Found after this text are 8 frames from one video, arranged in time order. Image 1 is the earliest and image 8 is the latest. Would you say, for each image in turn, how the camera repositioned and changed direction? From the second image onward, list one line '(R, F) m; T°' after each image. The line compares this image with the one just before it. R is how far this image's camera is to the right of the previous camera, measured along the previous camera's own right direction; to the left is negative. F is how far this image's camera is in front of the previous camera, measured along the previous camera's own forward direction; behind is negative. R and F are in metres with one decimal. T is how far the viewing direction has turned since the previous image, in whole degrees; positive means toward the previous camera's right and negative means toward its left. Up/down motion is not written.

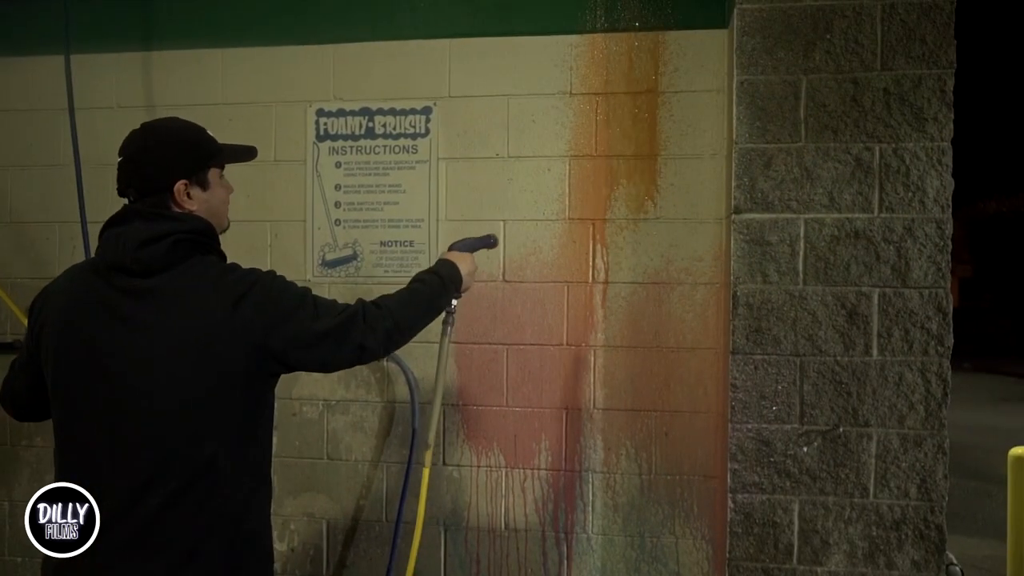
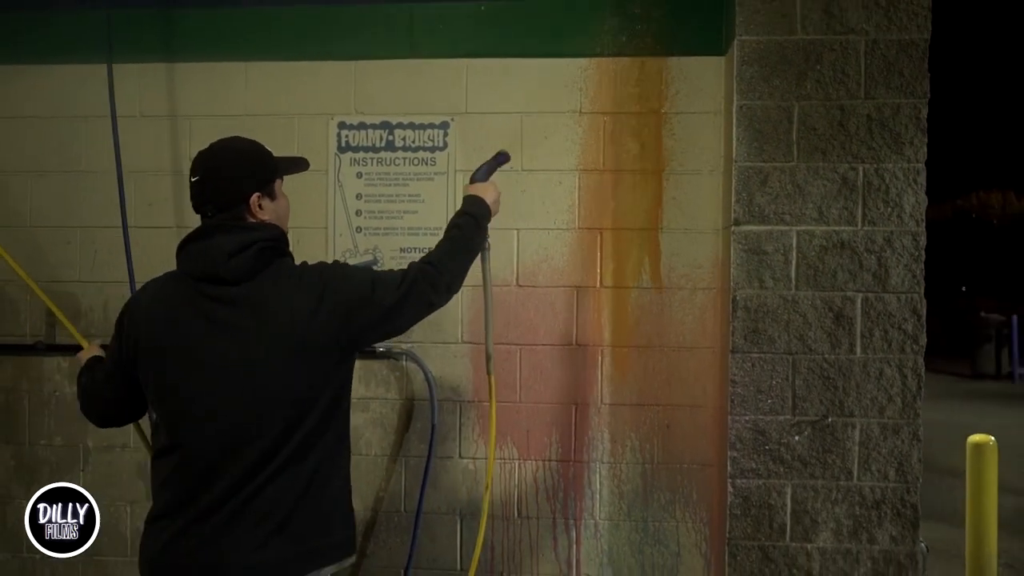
(-0.3, -0.2) m; +4°
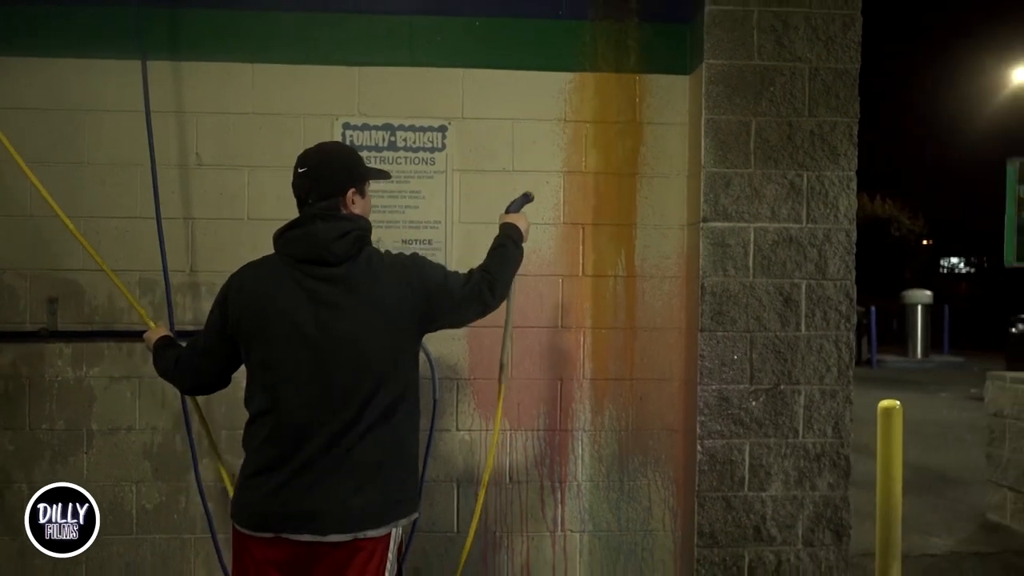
(-0.5, -0.4) m; +9°
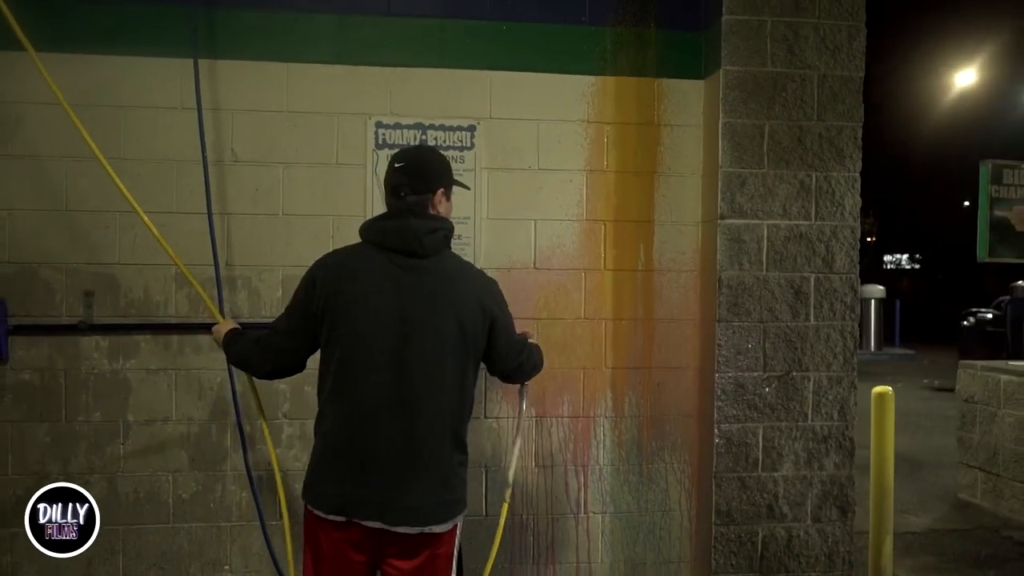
(-0.4, -0.2) m; +3°
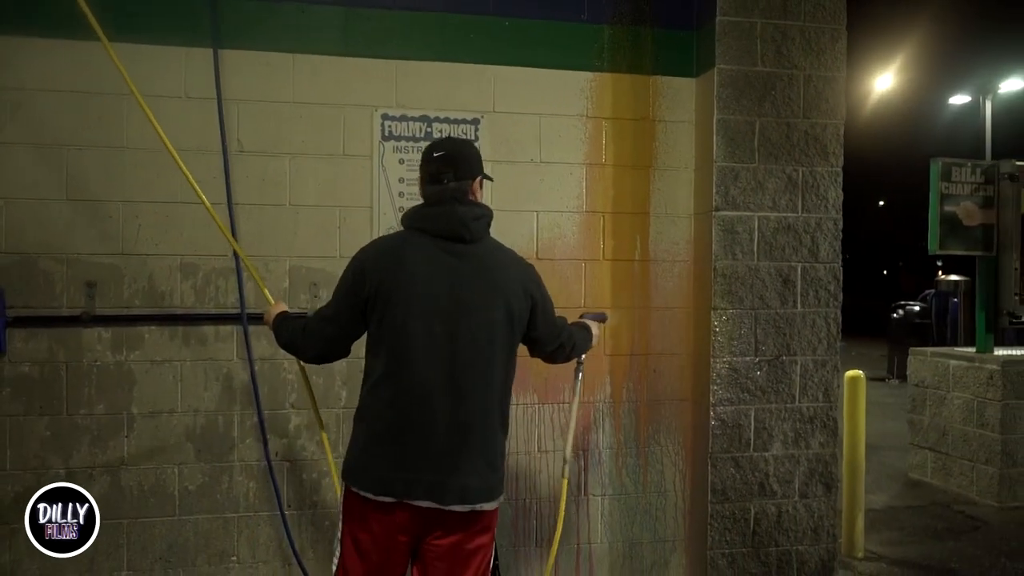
(-0.4, -0.1) m; +5°
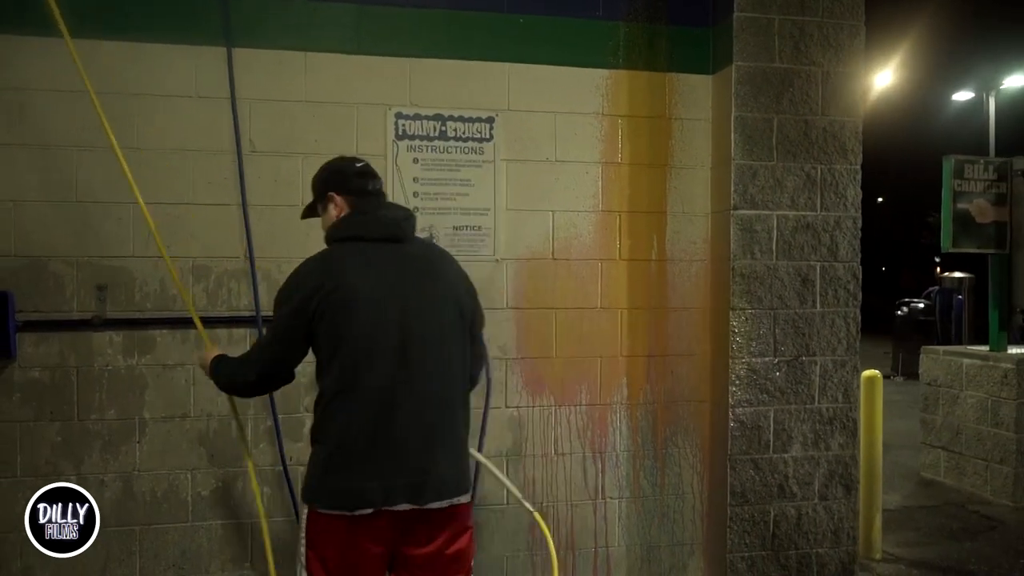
(-0.1, +0.1) m; 0°
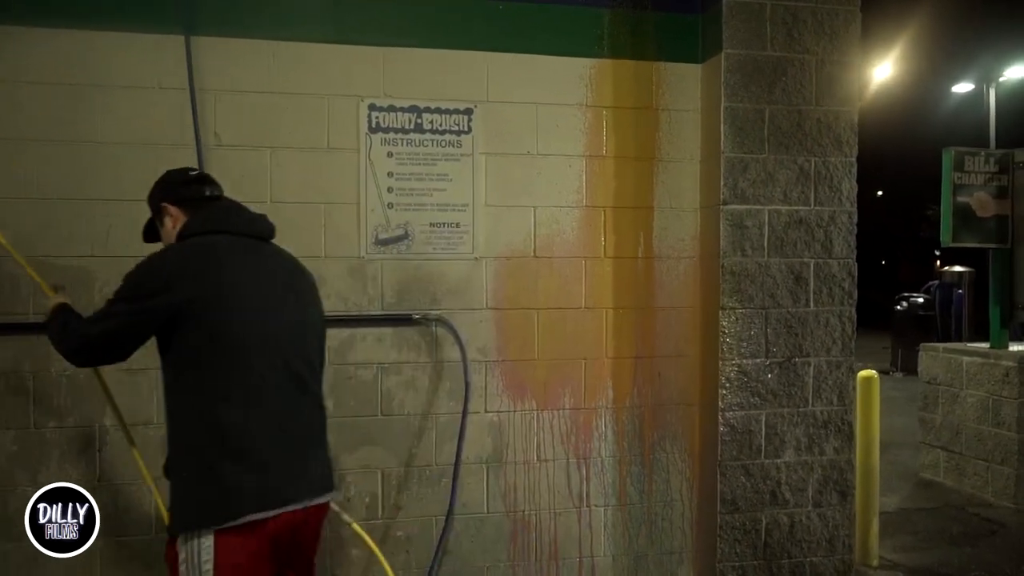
(+0.1, +0.2) m; 0°
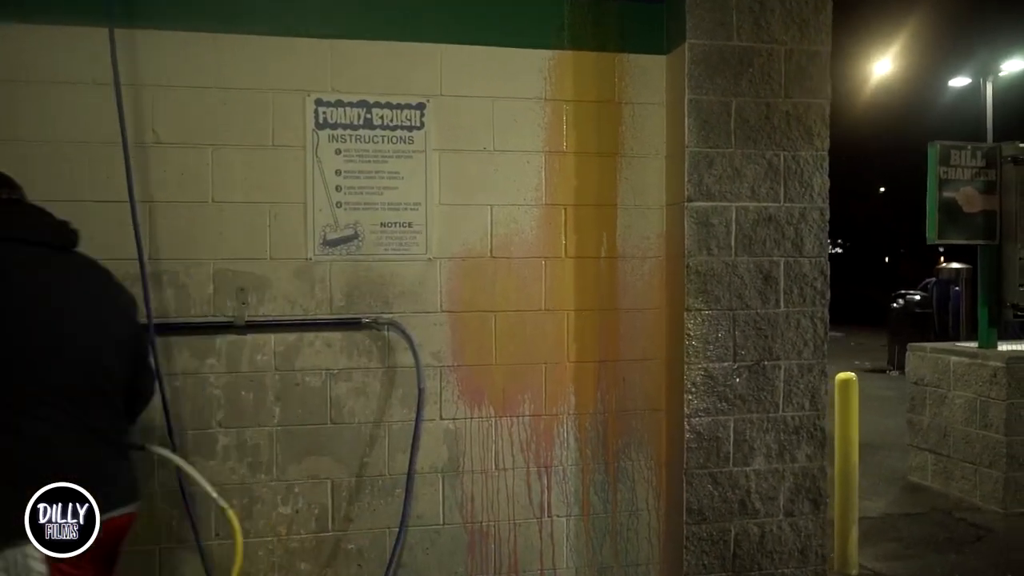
(+0.2, +0.2) m; 0°
